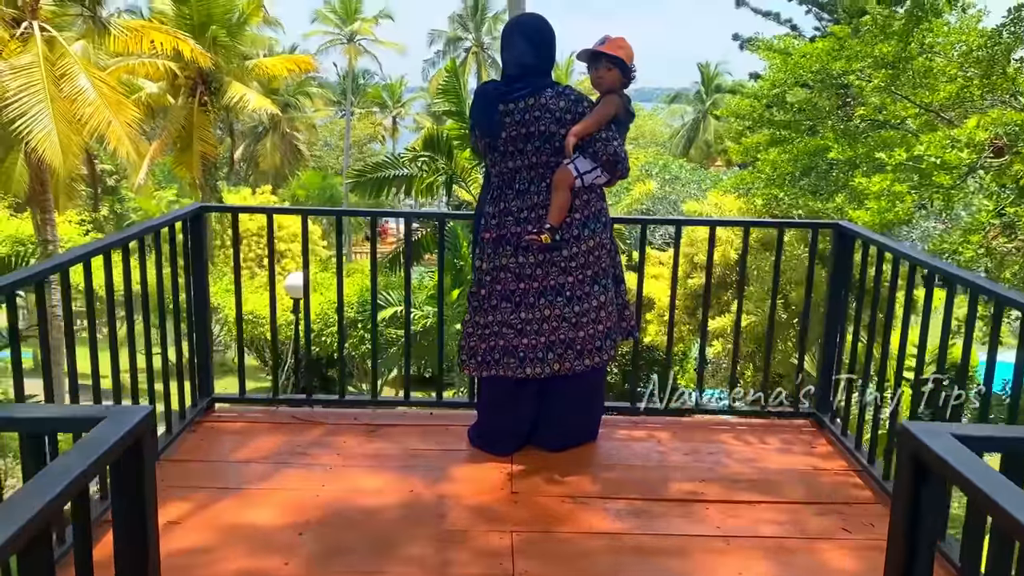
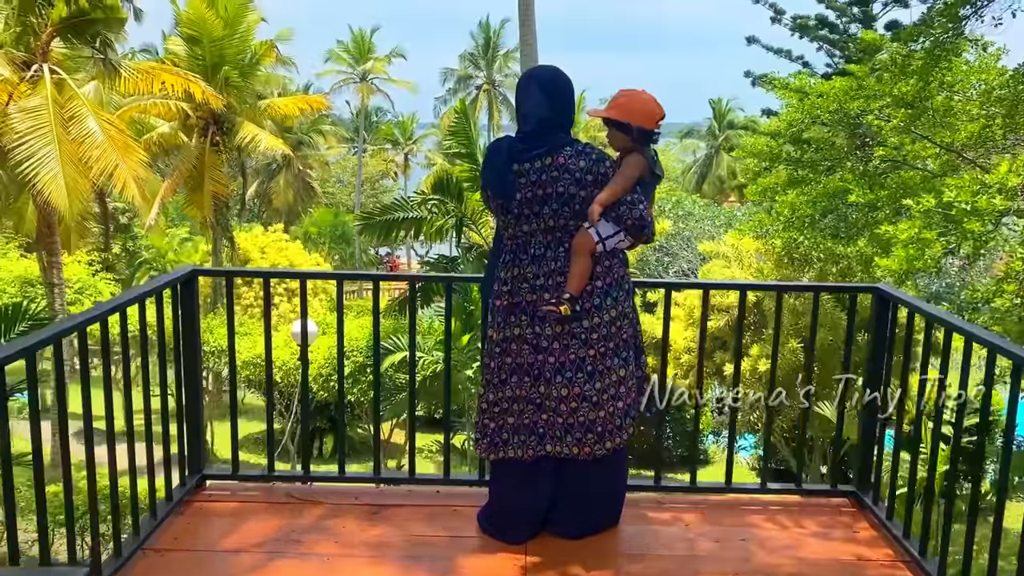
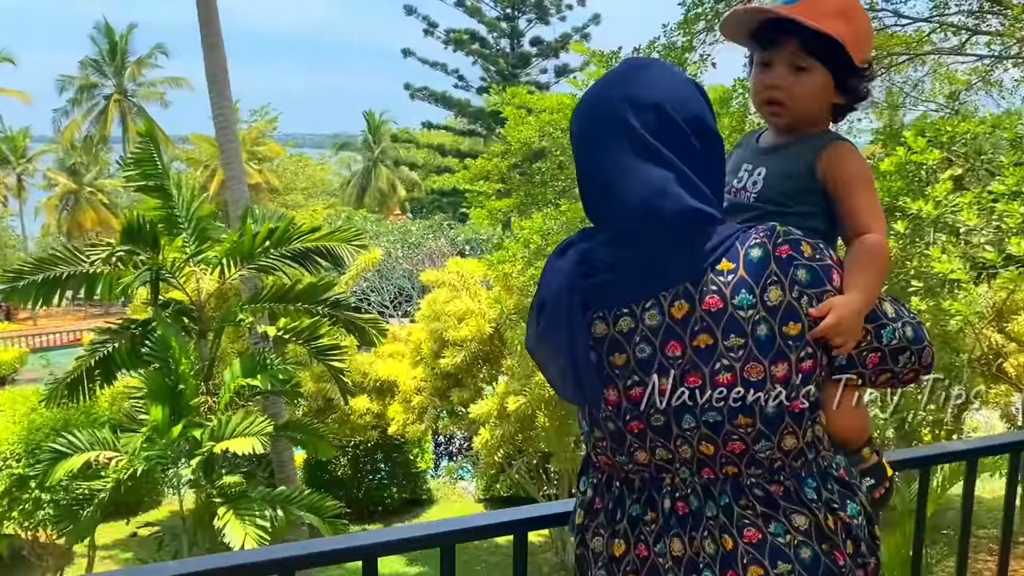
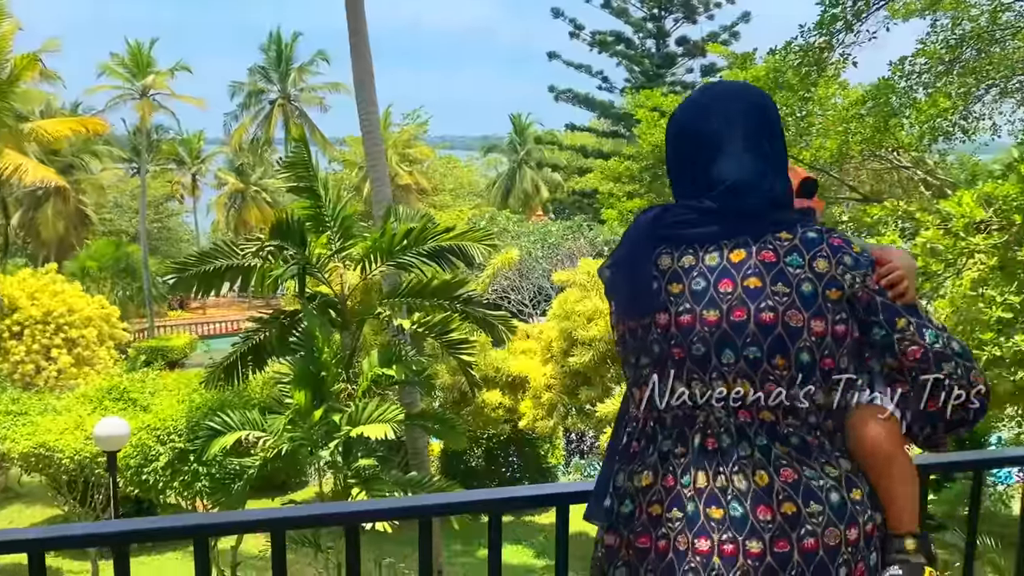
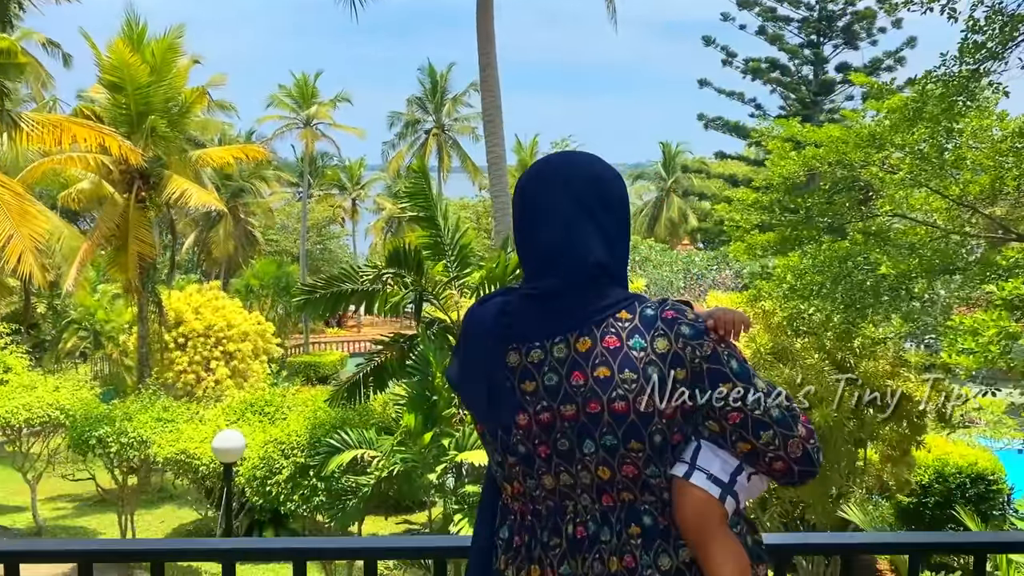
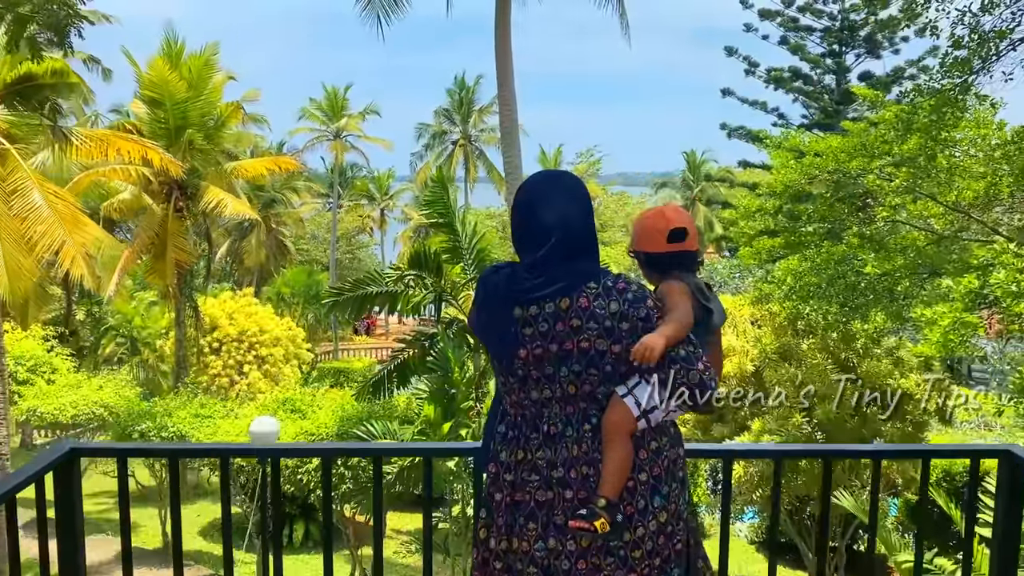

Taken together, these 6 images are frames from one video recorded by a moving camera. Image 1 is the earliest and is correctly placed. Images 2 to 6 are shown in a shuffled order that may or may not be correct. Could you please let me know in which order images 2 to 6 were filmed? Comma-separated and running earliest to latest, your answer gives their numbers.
2, 6, 5, 4, 3
